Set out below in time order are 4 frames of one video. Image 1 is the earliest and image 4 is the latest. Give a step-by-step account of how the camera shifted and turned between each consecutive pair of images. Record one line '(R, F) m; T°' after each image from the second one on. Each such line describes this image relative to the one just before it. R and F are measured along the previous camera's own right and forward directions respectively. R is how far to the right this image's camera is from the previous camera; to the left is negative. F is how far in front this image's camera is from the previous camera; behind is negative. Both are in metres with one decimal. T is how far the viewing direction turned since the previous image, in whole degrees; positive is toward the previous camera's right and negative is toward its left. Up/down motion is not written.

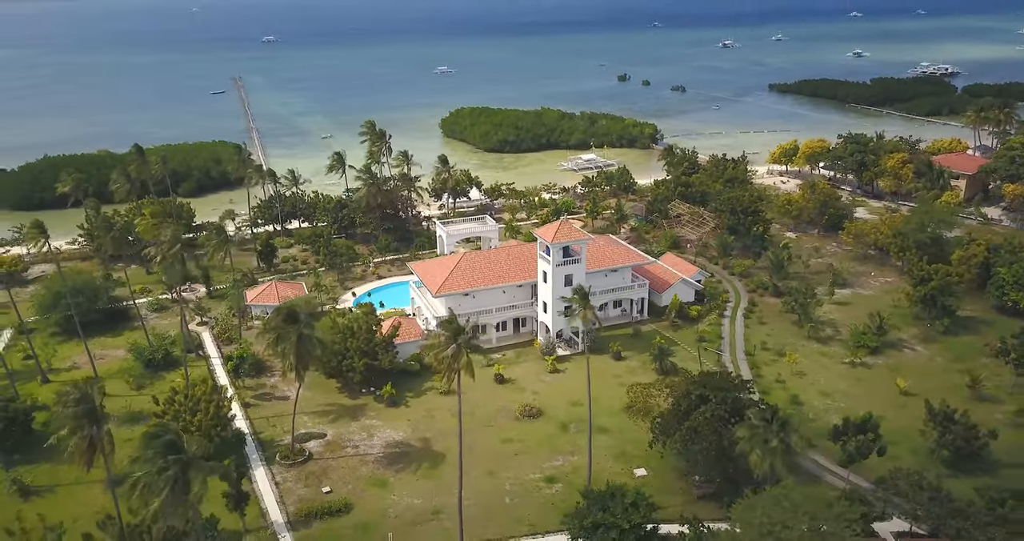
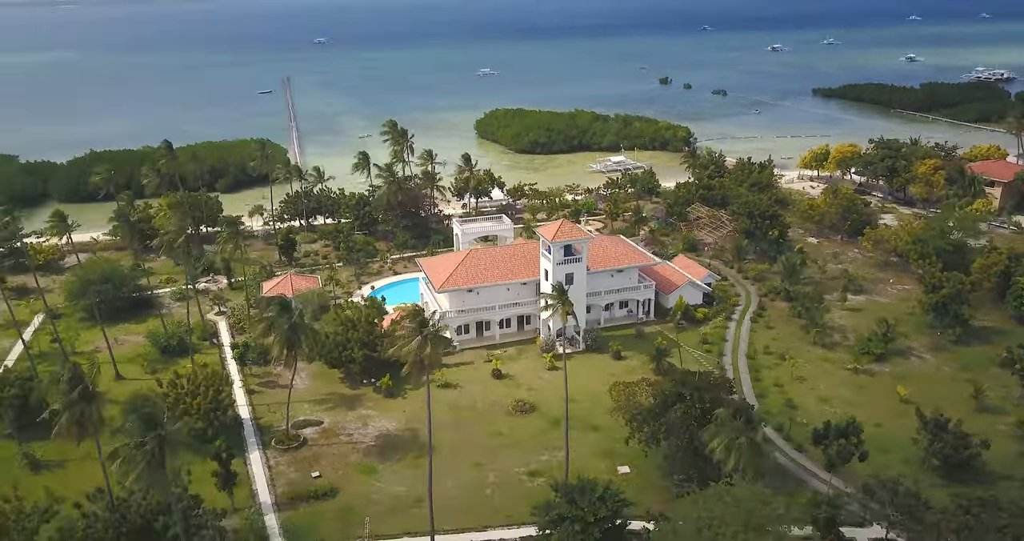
(+2.4, -0.5) m; -4°
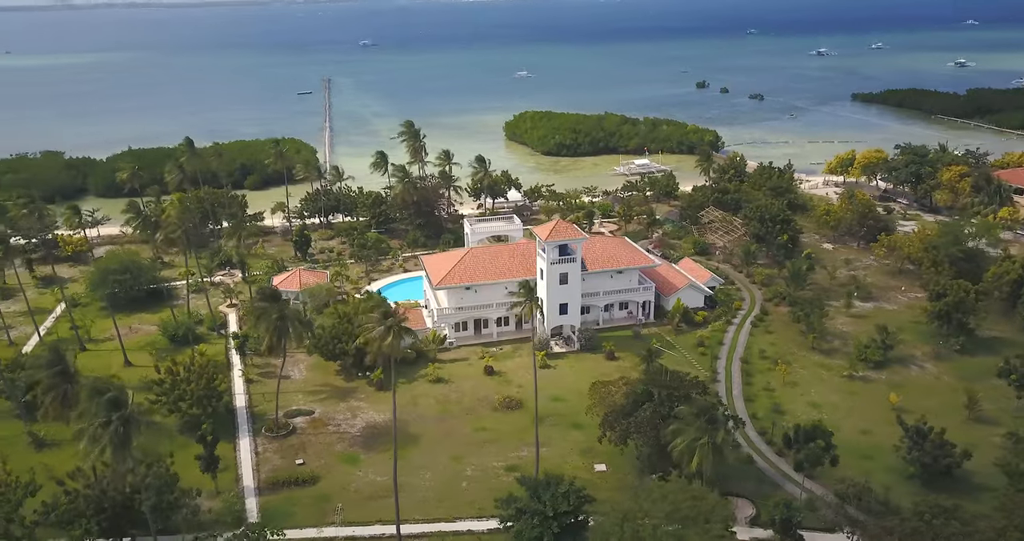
(+2.5, -0.4) m; -3°
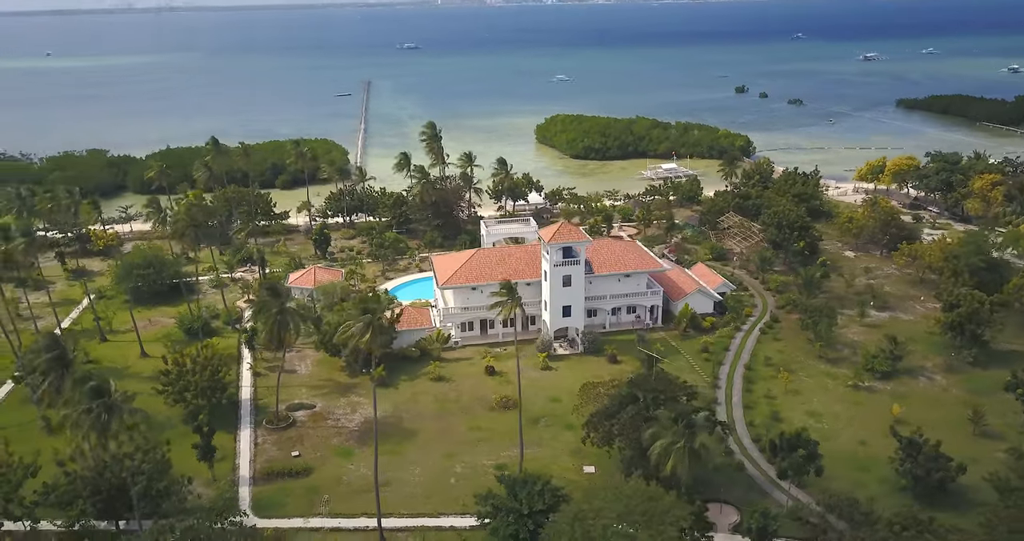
(+2.0, -0.2) m; -3°
